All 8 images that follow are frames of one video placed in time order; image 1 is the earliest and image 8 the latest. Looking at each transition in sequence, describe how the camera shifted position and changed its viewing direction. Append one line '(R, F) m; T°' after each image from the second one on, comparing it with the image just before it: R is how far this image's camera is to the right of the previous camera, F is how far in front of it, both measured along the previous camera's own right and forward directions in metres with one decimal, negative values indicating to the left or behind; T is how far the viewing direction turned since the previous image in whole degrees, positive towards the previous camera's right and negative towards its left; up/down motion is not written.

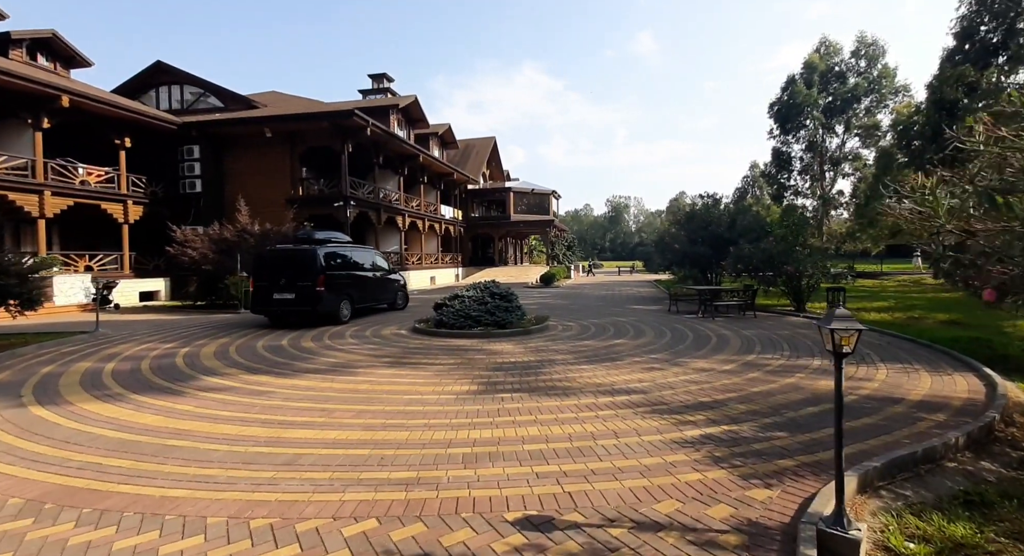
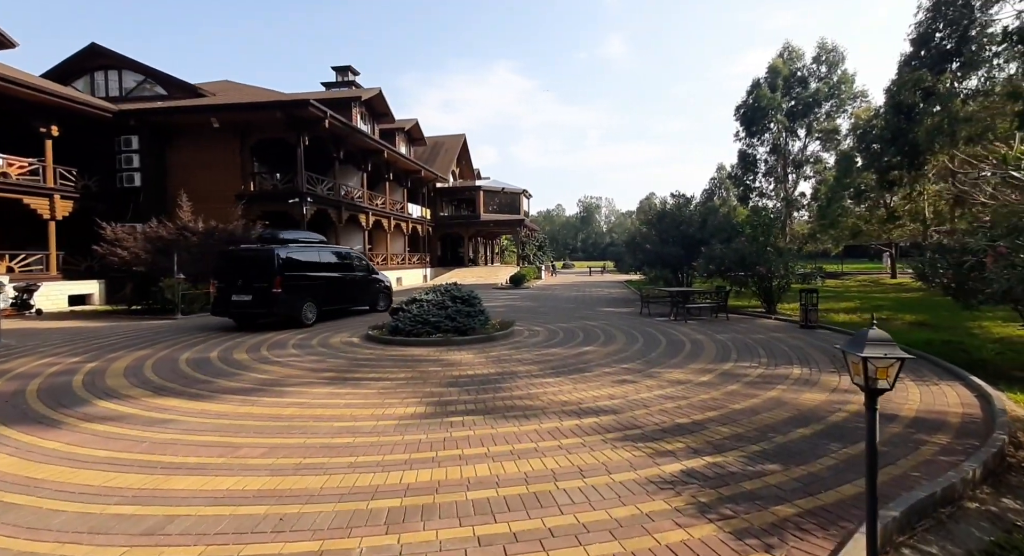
(+0.2, +0.7) m; +3°
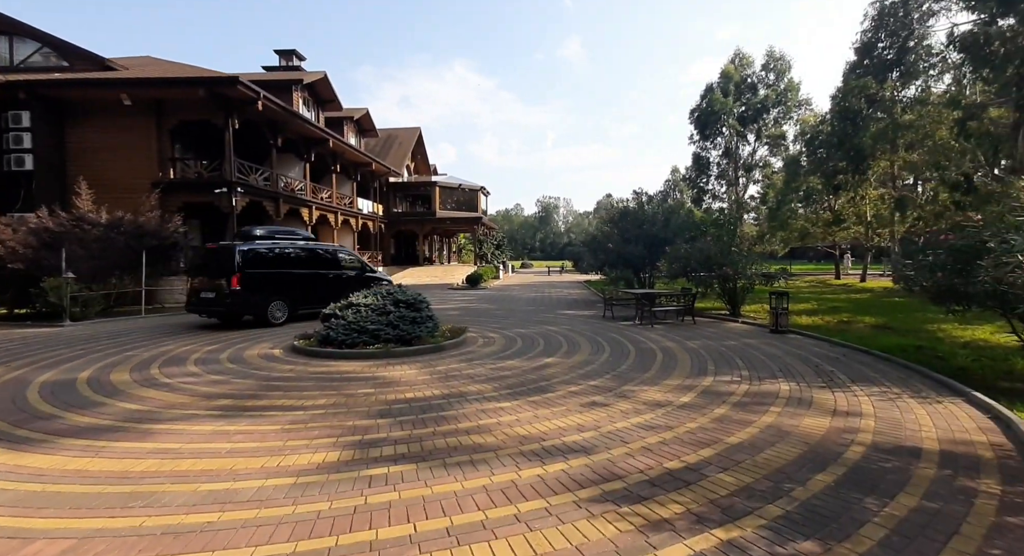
(+0.1, +1.1) m; +5°
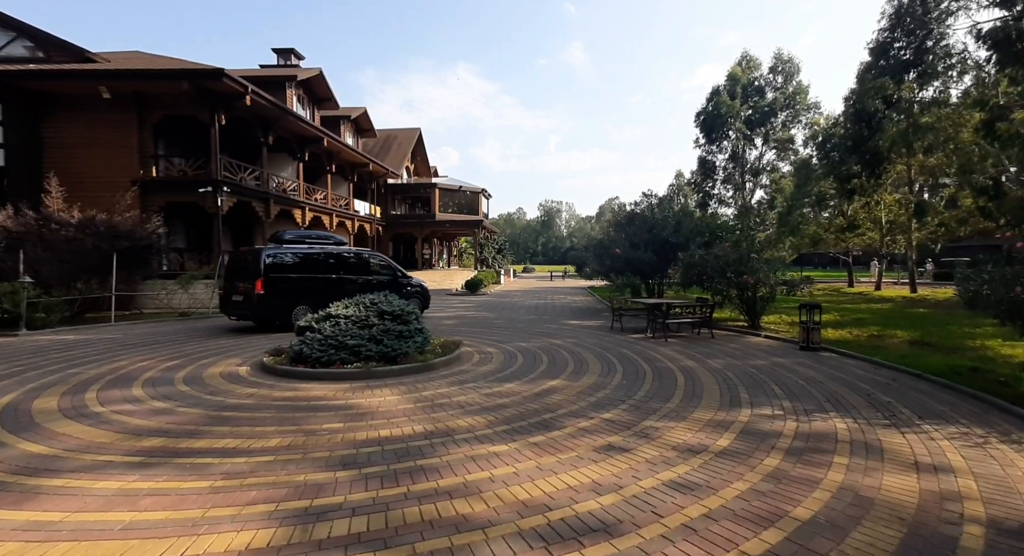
(0.0, +0.9) m; 0°
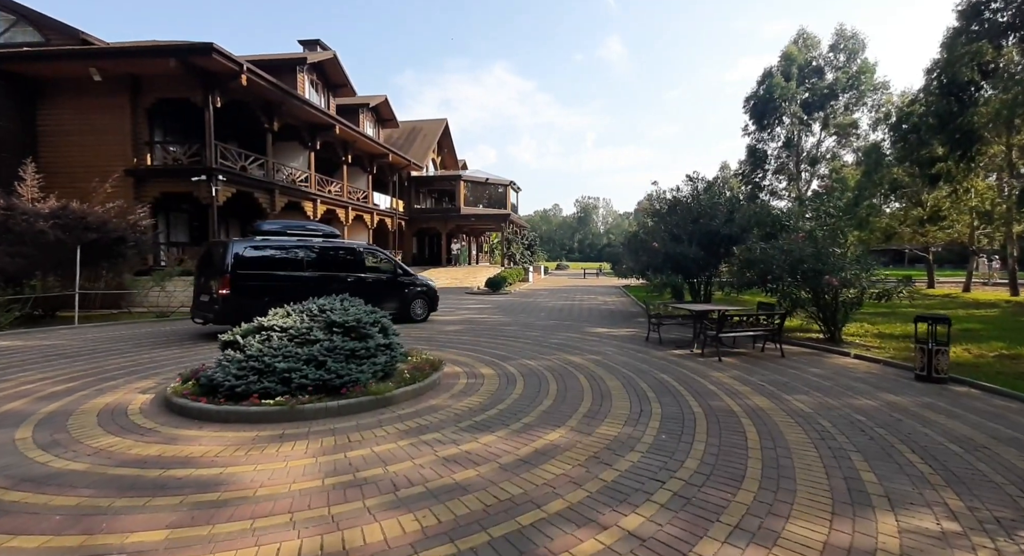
(+0.5, +2.0) m; -5°
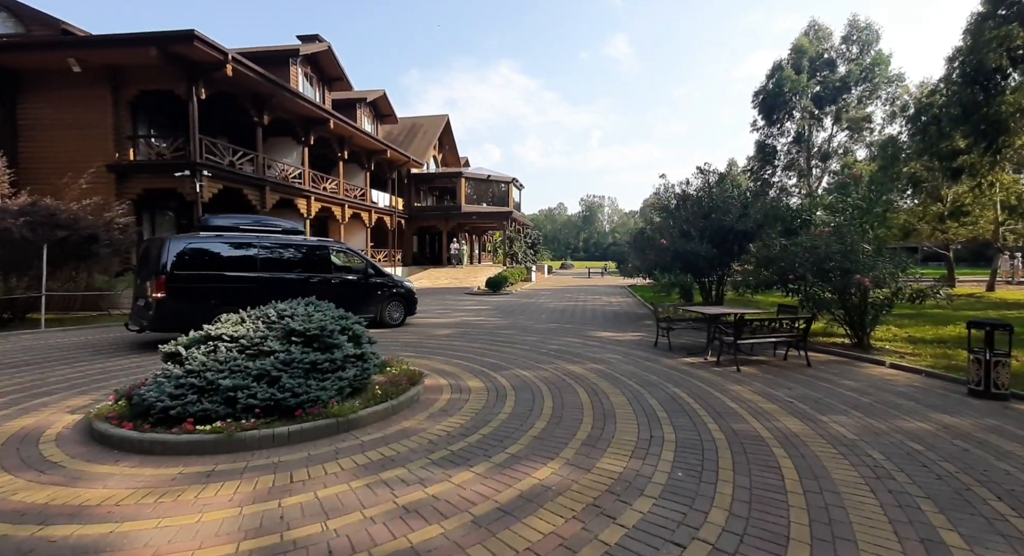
(+0.2, +0.8) m; -1°
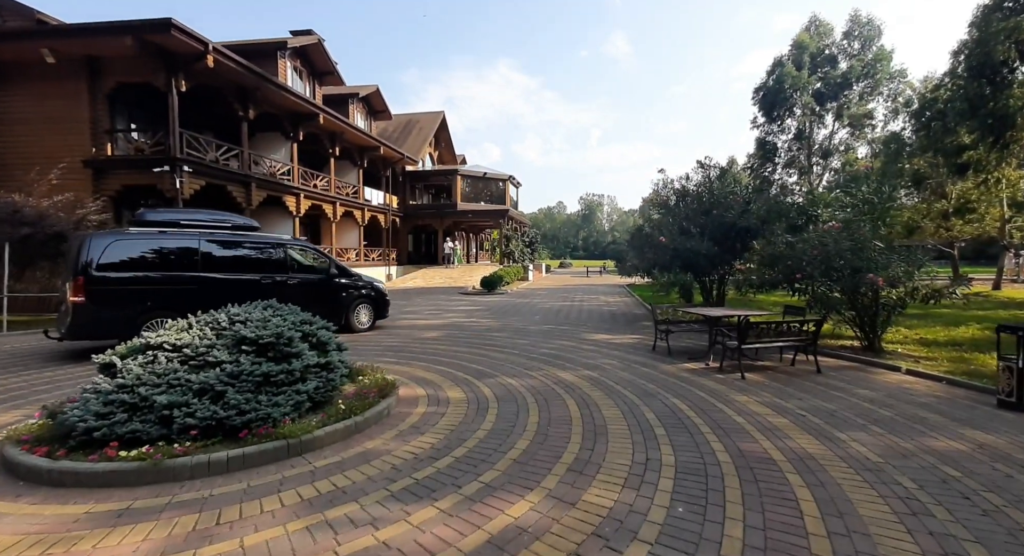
(+0.2, +0.5) m; 0°
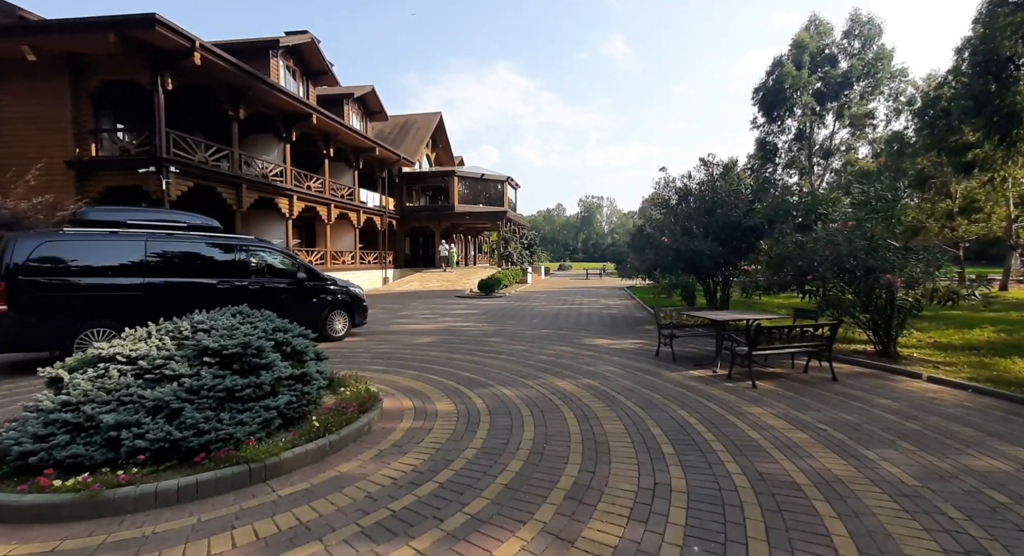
(+0.1, +0.4) m; 0°
